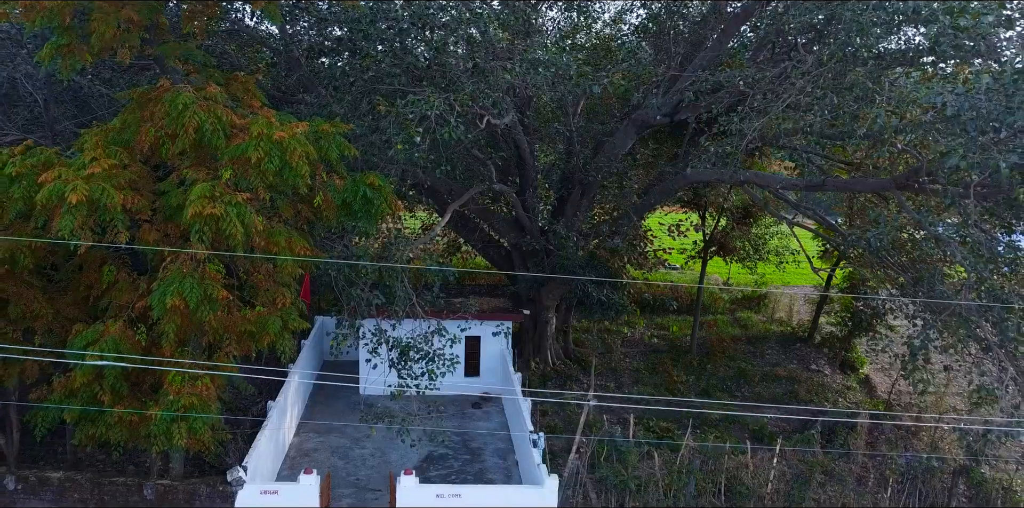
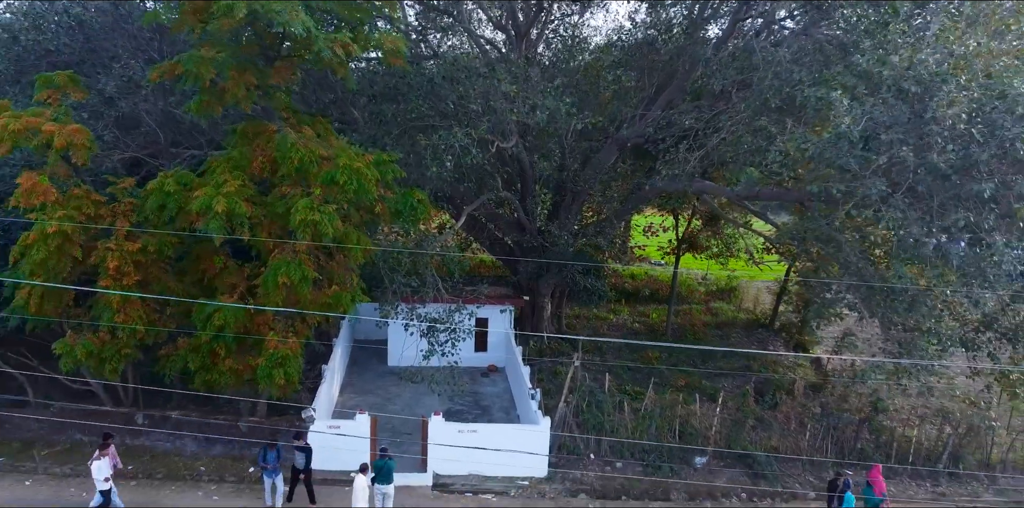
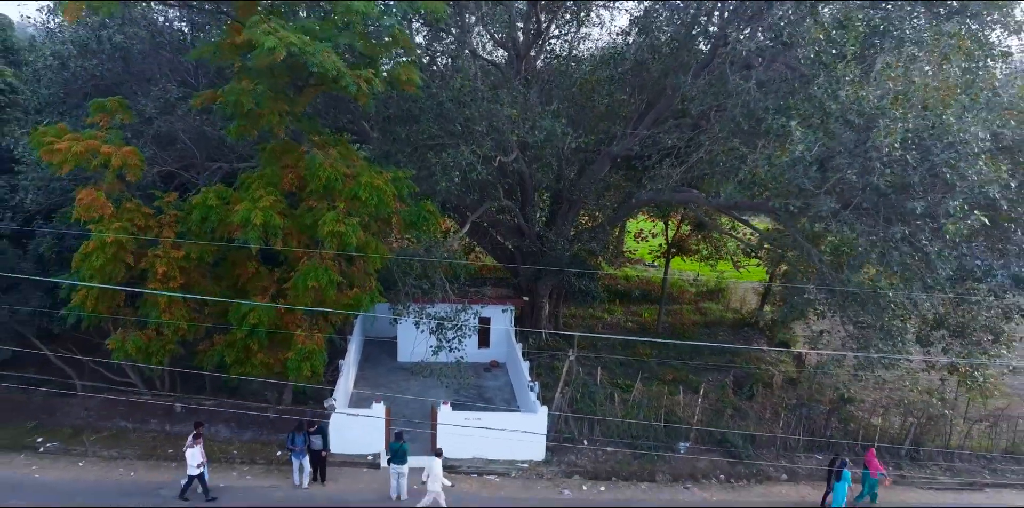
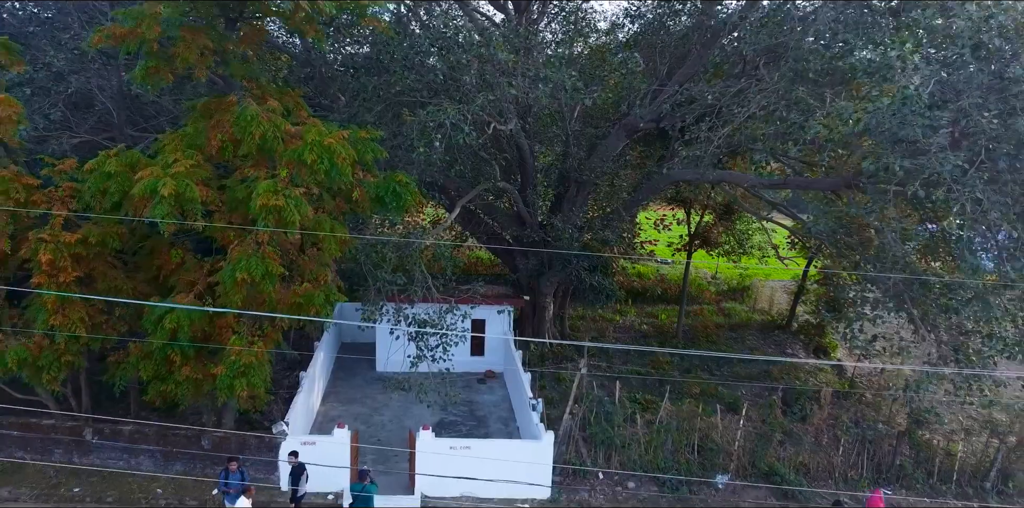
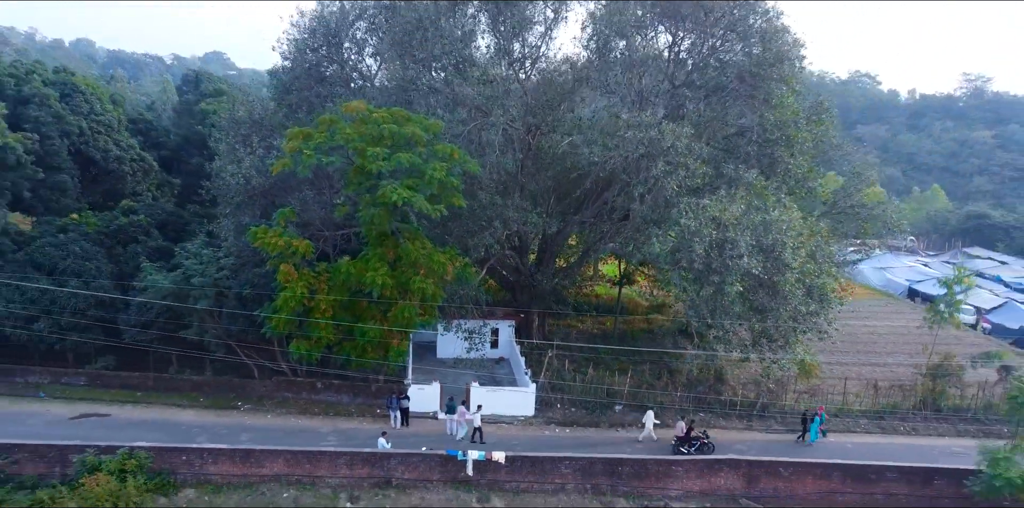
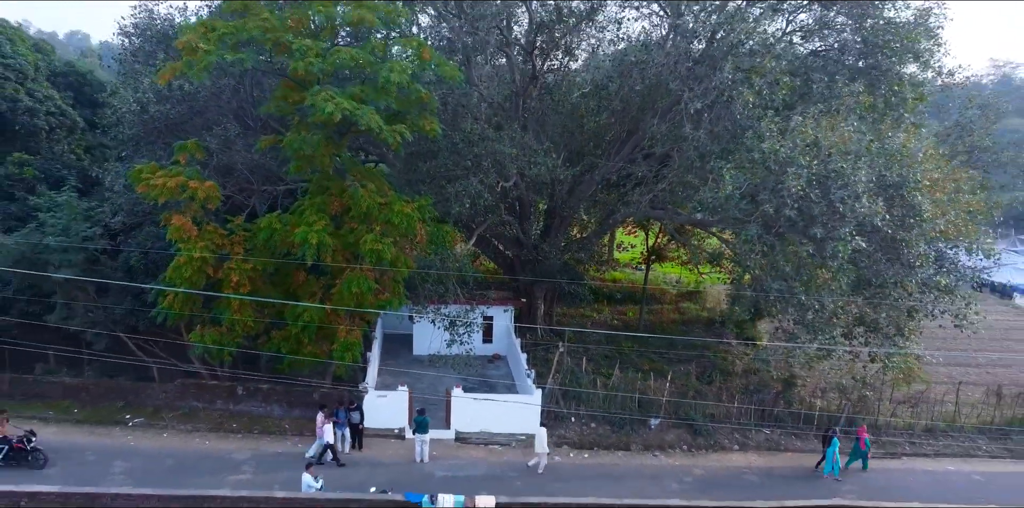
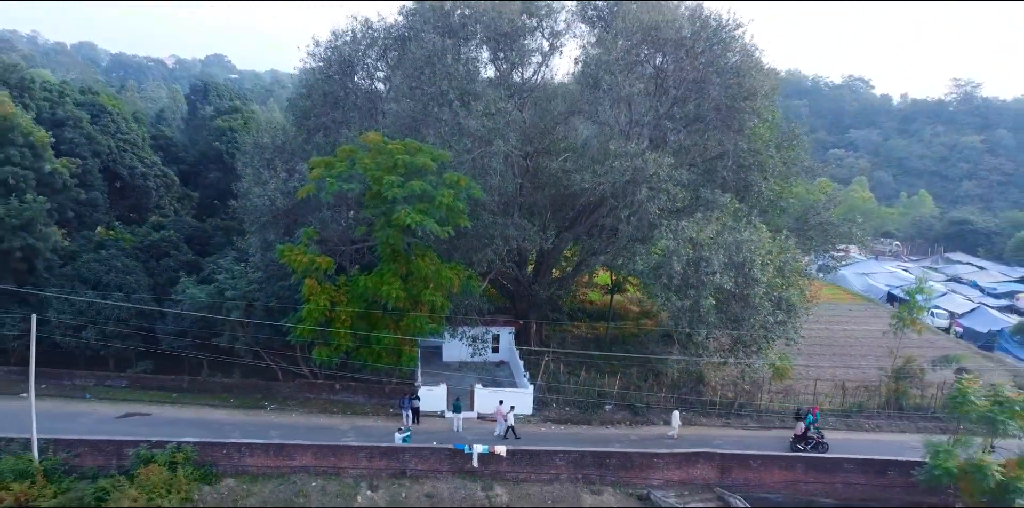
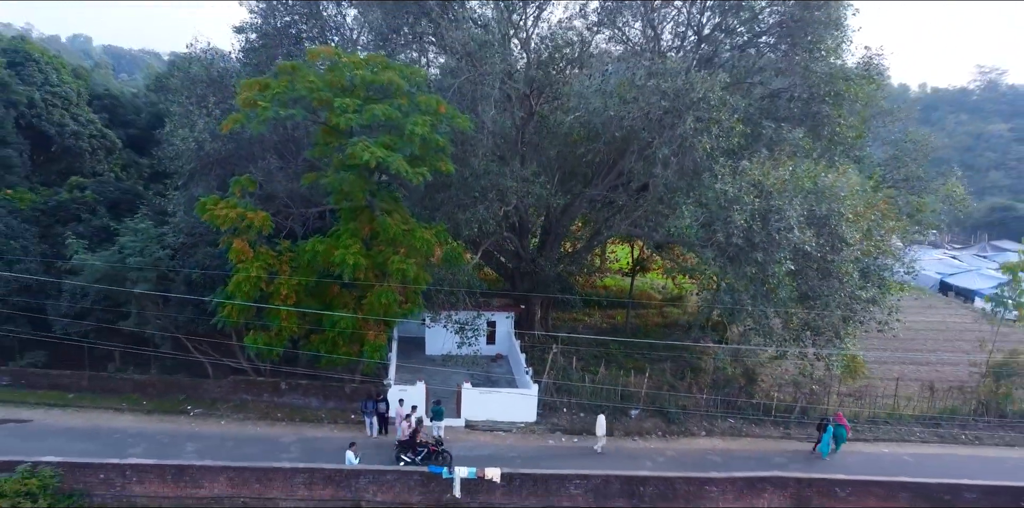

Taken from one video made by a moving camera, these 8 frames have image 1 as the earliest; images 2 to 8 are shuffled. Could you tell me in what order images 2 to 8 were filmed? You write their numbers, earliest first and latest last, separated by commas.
4, 2, 3, 6, 8, 5, 7
